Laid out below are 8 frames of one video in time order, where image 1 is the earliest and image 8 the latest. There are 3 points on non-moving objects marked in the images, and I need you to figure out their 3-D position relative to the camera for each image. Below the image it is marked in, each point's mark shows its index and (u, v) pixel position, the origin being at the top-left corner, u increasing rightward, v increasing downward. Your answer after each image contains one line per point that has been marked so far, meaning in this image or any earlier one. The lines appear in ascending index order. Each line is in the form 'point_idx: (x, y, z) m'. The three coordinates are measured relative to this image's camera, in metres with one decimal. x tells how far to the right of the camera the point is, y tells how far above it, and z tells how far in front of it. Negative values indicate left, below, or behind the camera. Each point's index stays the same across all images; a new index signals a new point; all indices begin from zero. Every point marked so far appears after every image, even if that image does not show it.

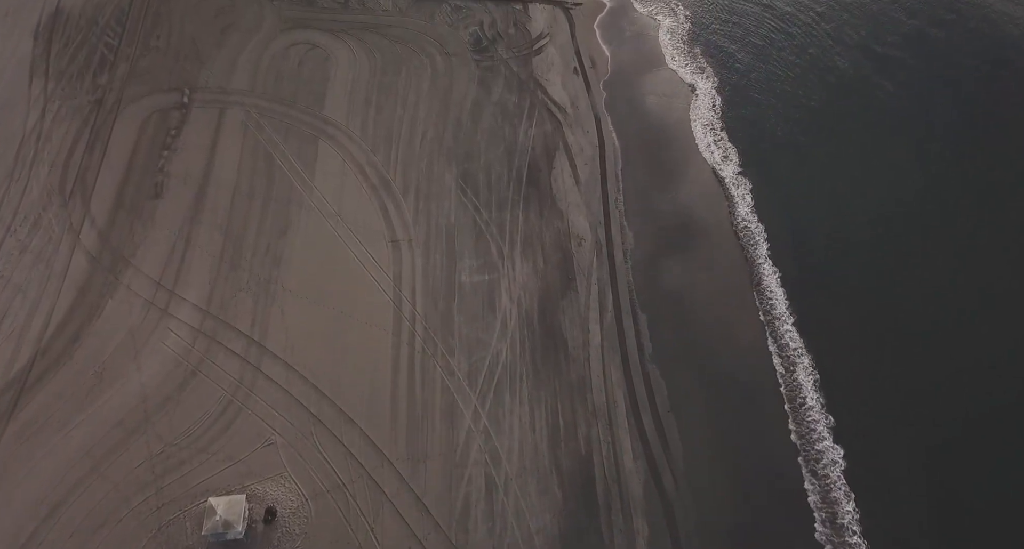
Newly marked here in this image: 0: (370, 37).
0: (-3.3, +5.5, +18.7) m
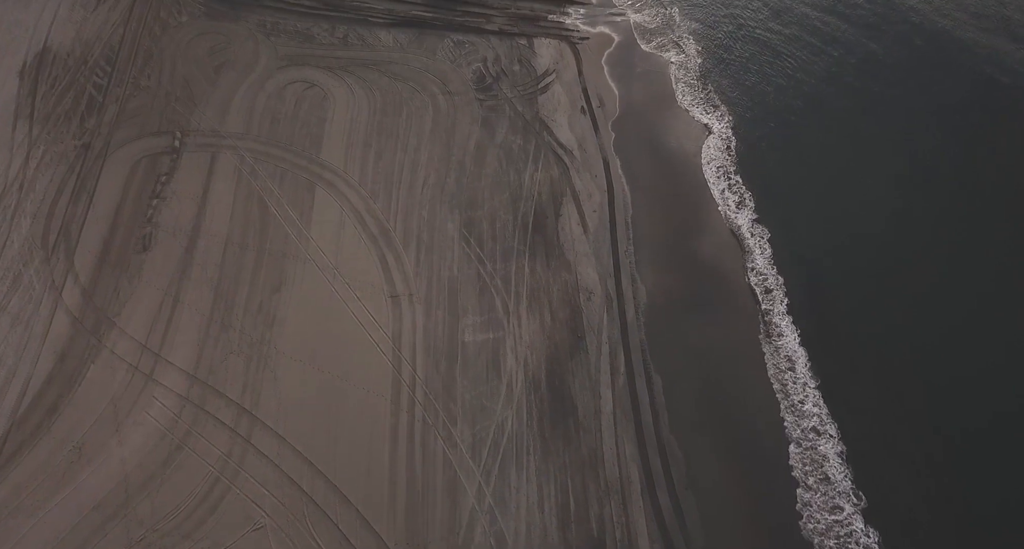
0: (-3.1, +4.5, +18.0) m
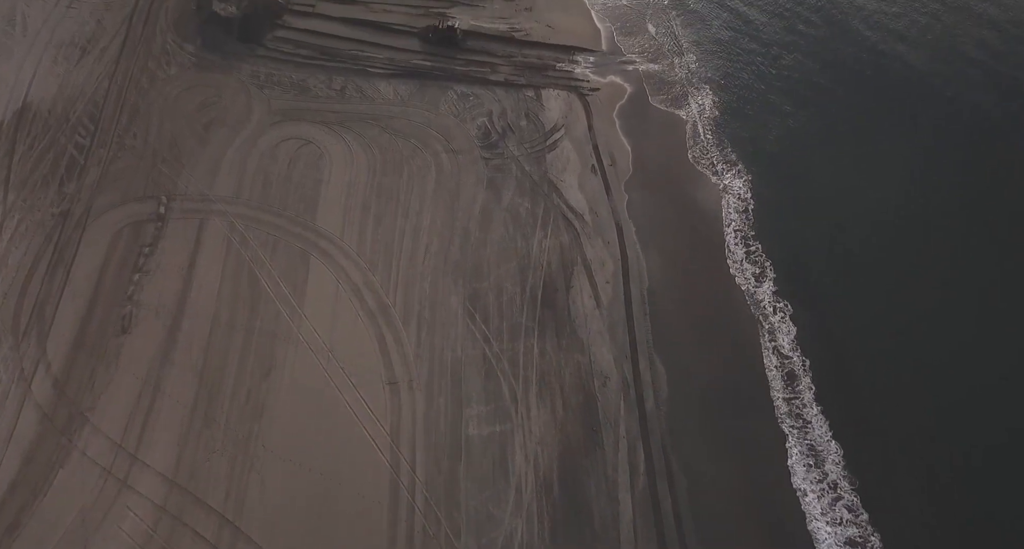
0: (-3.0, +3.1, +17.0) m
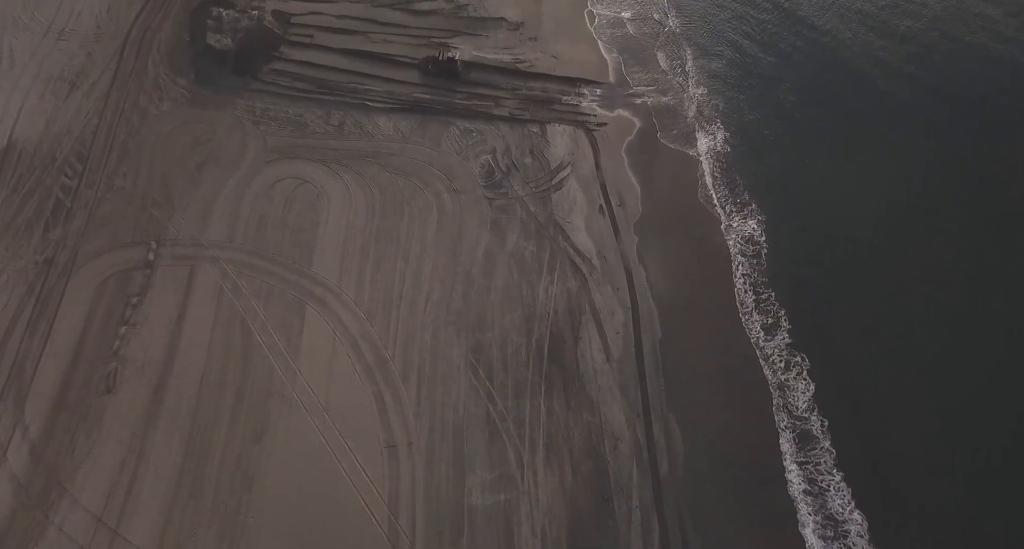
0: (-2.9, +2.2, +16.4) m
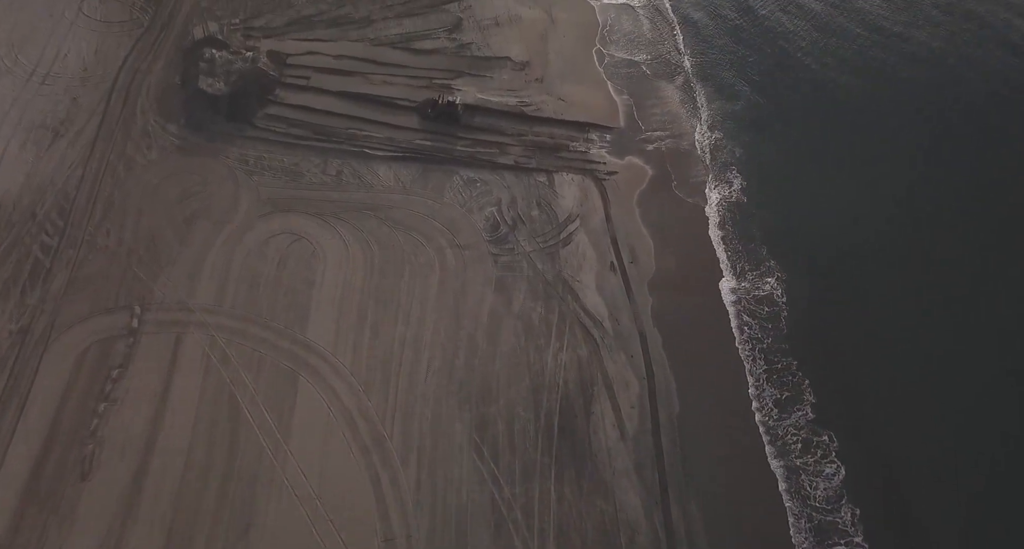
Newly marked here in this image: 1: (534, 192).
0: (-2.8, +1.0, +15.5) m
1: (+0.4, +1.7, +16.5) m
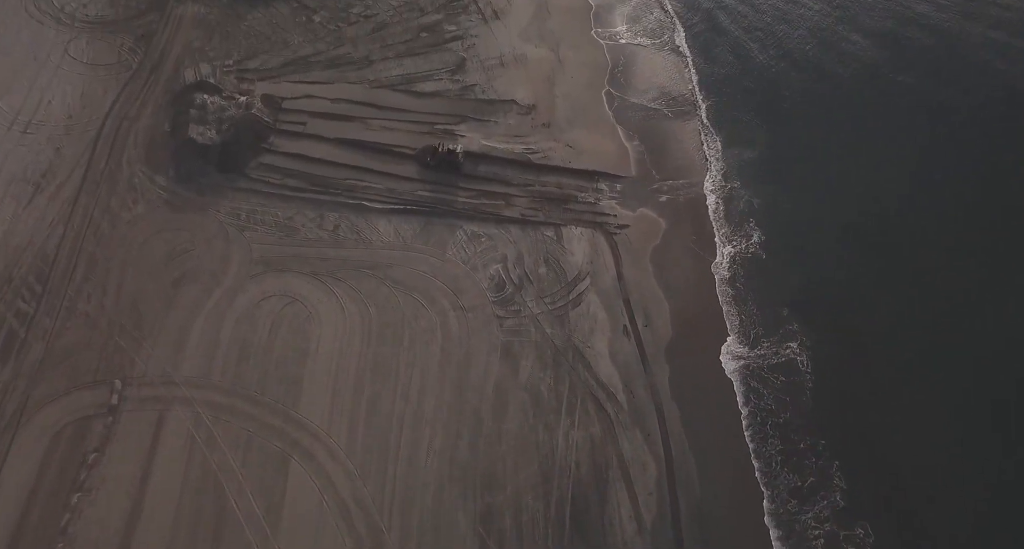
0: (-2.7, -0.2, +14.6) m
1: (+0.6, +0.5, +15.6) m
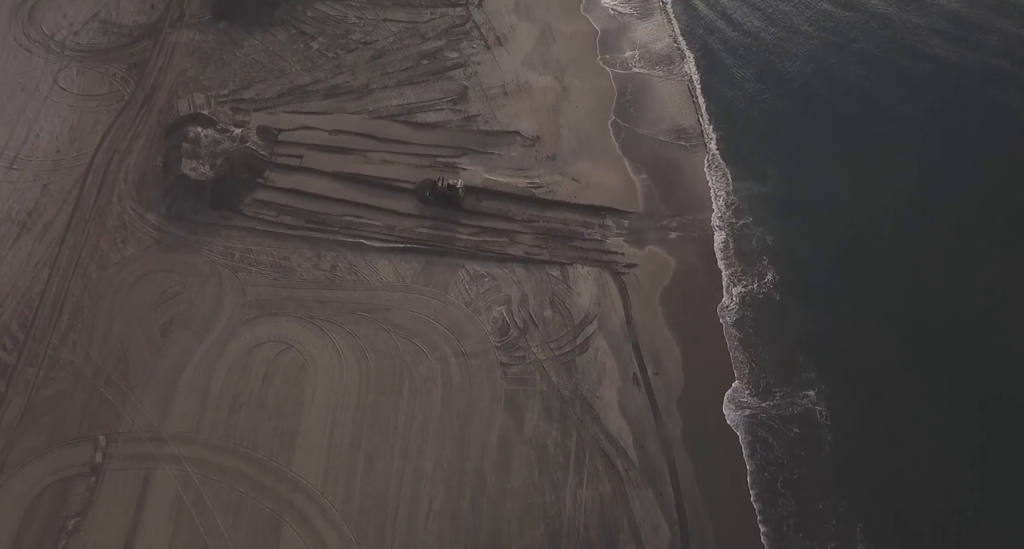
0: (-2.6, -1.0, +14.0) m
1: (+0.6, -0.3, +15.0) m
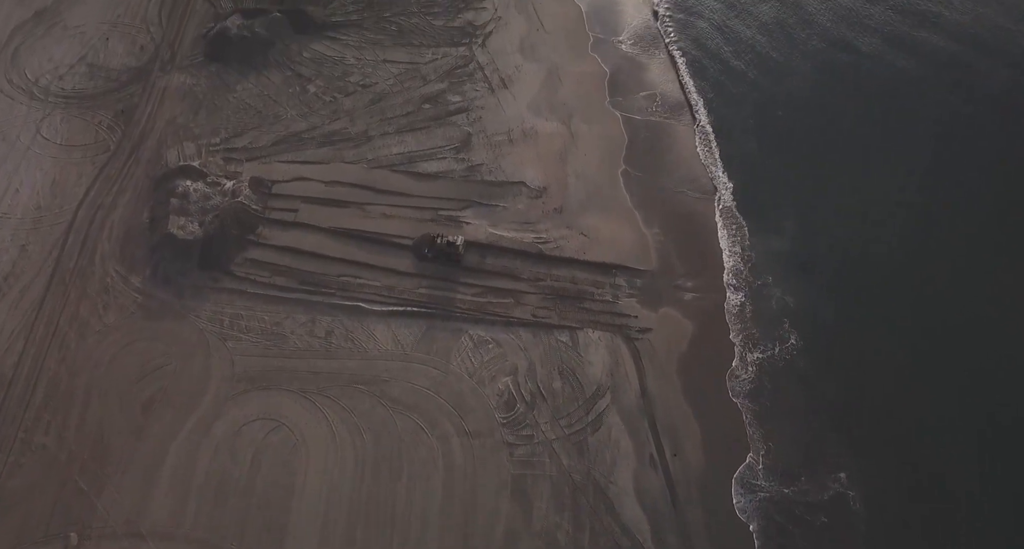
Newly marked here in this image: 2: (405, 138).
0: (-2.5, -2.1, +13.1) m
1: (+0.8, -1.5, +14.0) m
2: (-2.3, +2.9, +17.1) m
